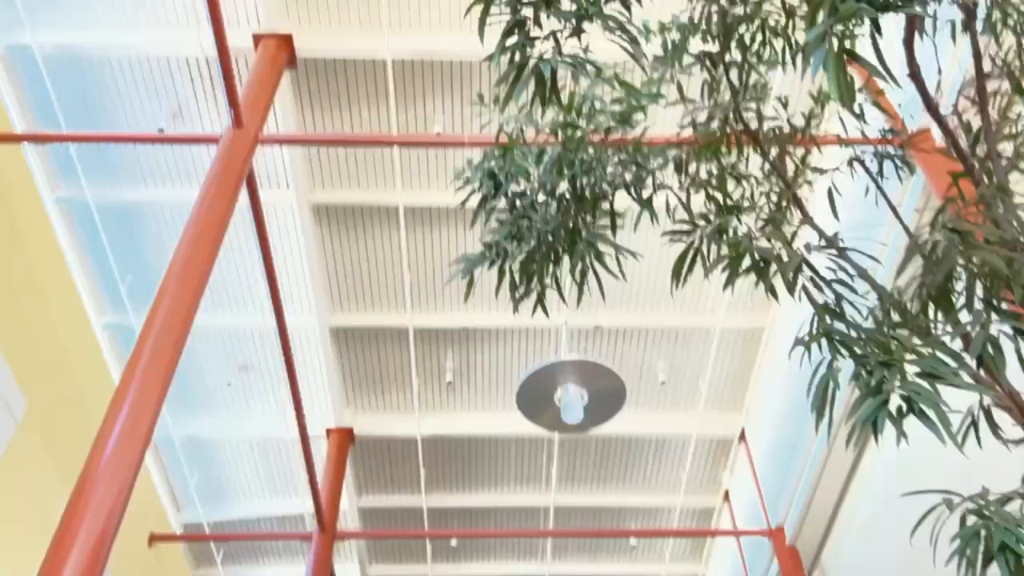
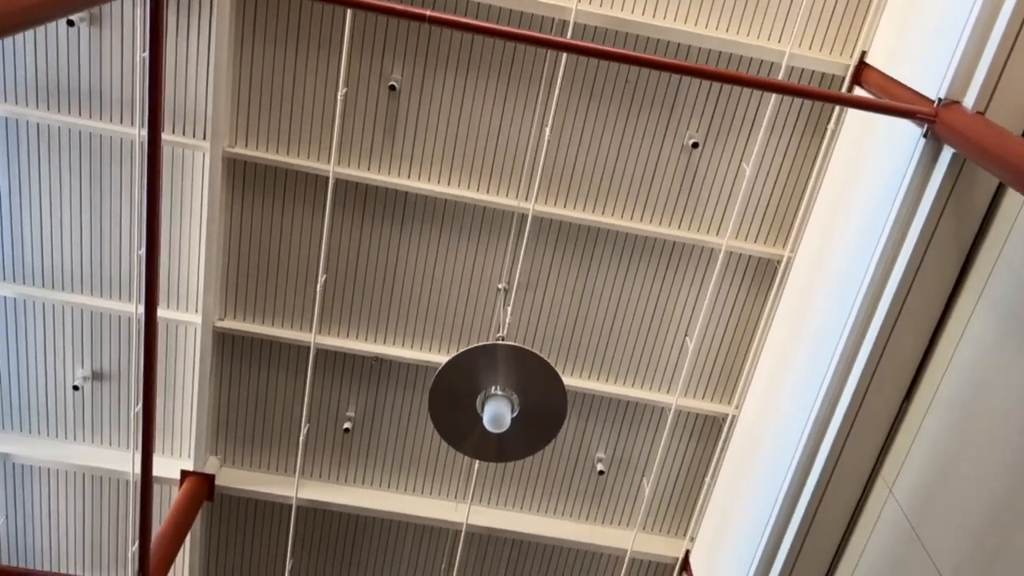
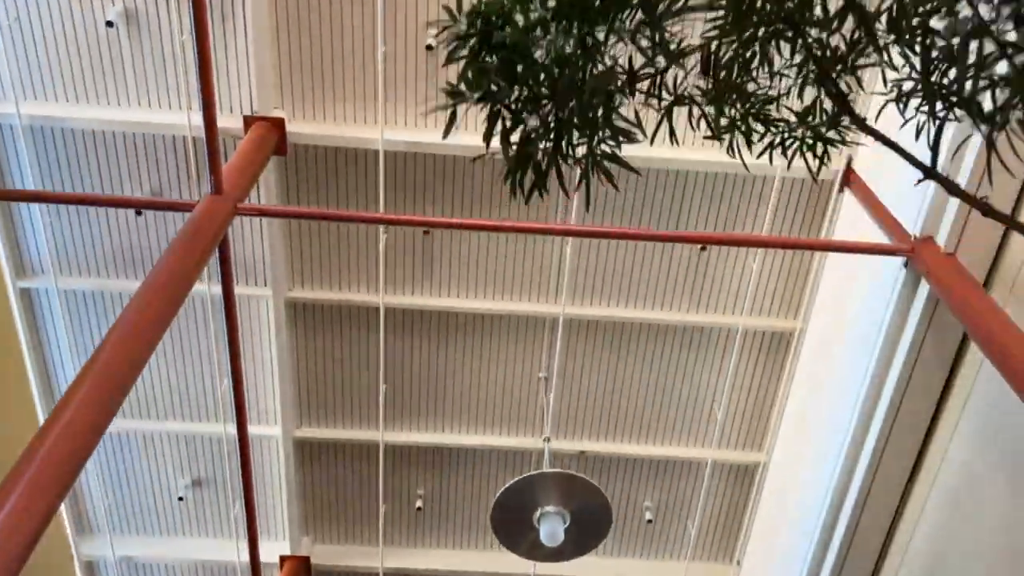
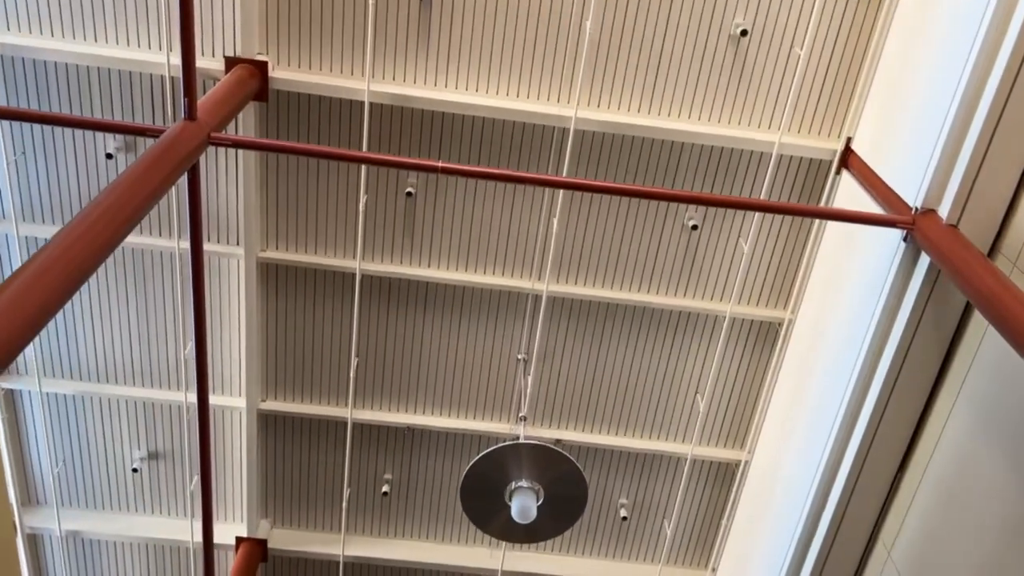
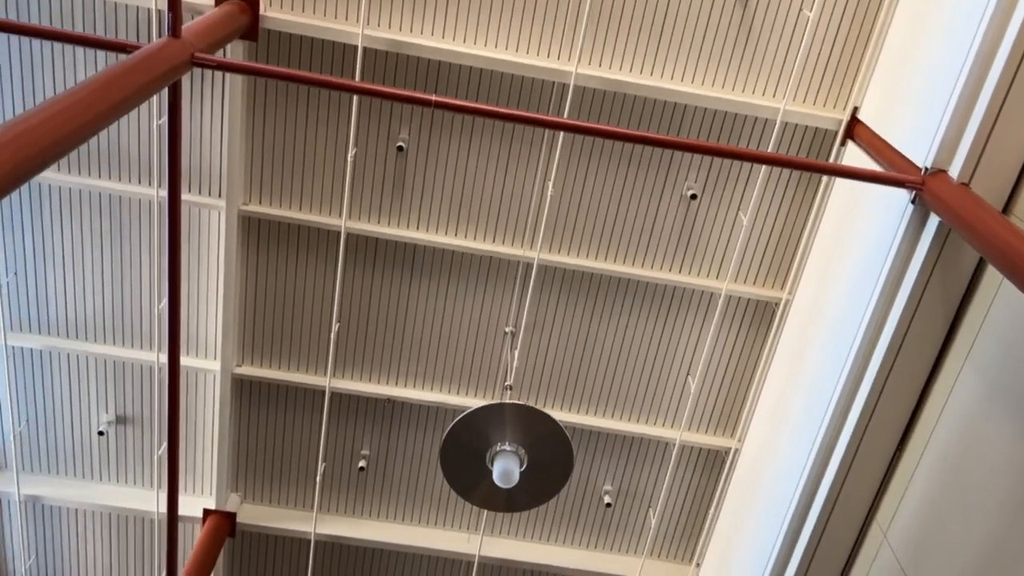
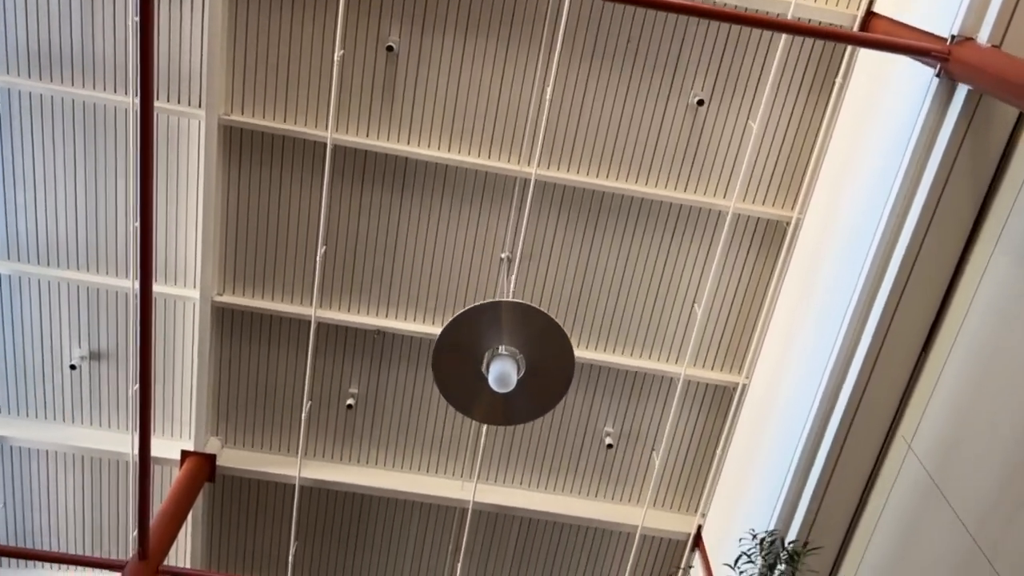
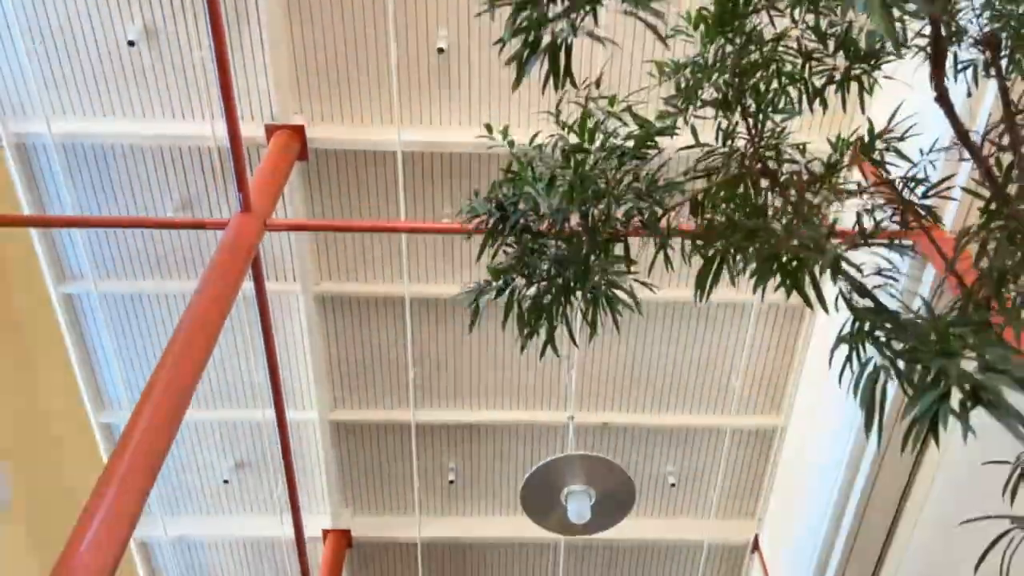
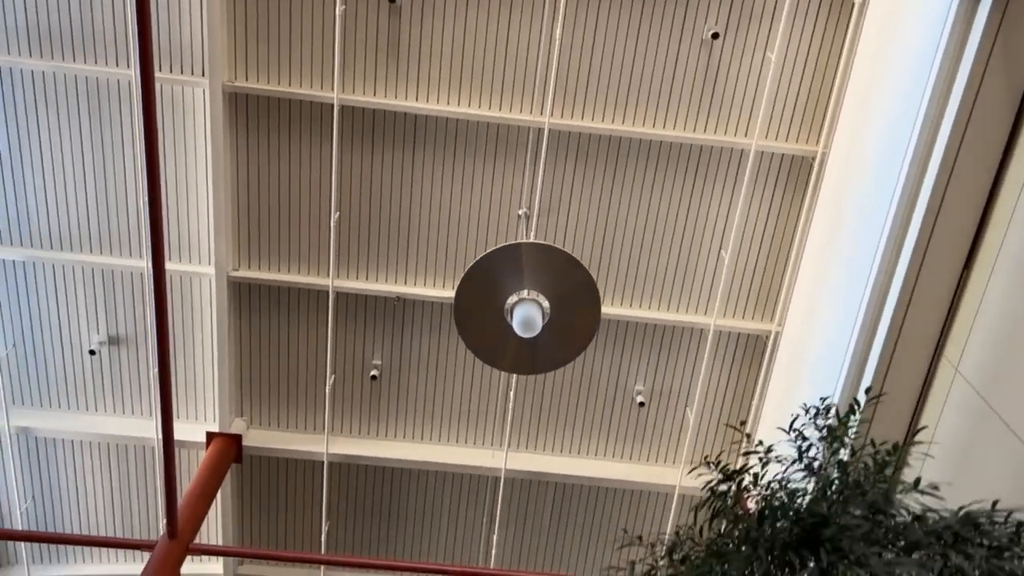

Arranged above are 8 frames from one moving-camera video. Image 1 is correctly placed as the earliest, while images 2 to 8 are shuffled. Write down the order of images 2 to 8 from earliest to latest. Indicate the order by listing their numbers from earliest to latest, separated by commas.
7, 3, 4, 5, 2, 6, 8
